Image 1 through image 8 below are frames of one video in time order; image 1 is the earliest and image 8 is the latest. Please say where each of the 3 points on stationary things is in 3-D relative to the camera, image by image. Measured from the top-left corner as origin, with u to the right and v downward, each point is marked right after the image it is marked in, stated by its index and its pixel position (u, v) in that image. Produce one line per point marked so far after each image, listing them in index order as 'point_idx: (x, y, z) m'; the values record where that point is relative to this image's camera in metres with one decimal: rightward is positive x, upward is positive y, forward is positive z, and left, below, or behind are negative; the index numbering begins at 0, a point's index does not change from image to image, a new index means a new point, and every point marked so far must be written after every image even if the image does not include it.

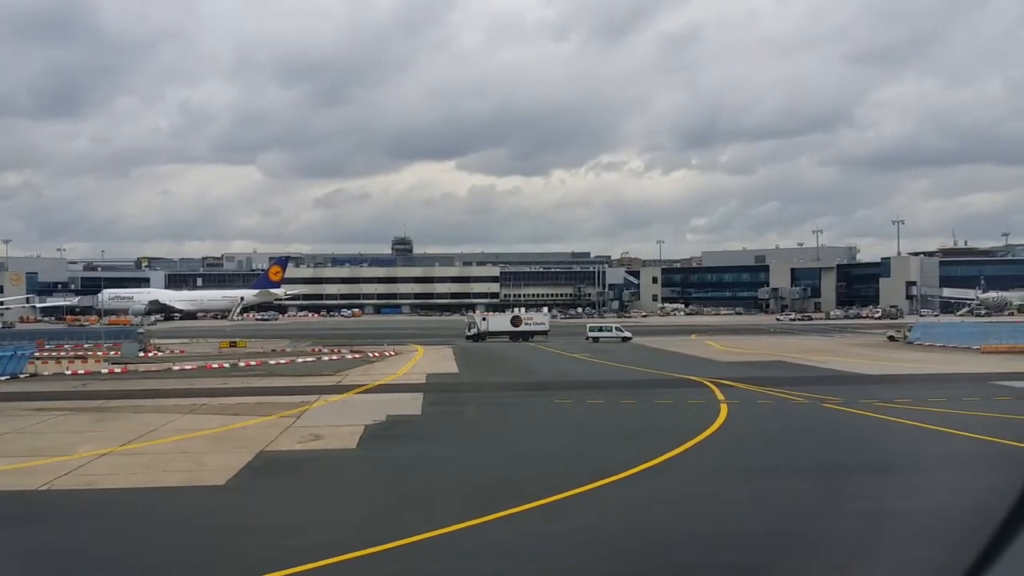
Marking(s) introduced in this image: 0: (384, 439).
0: (-3.5, -4.2, +20.2) m
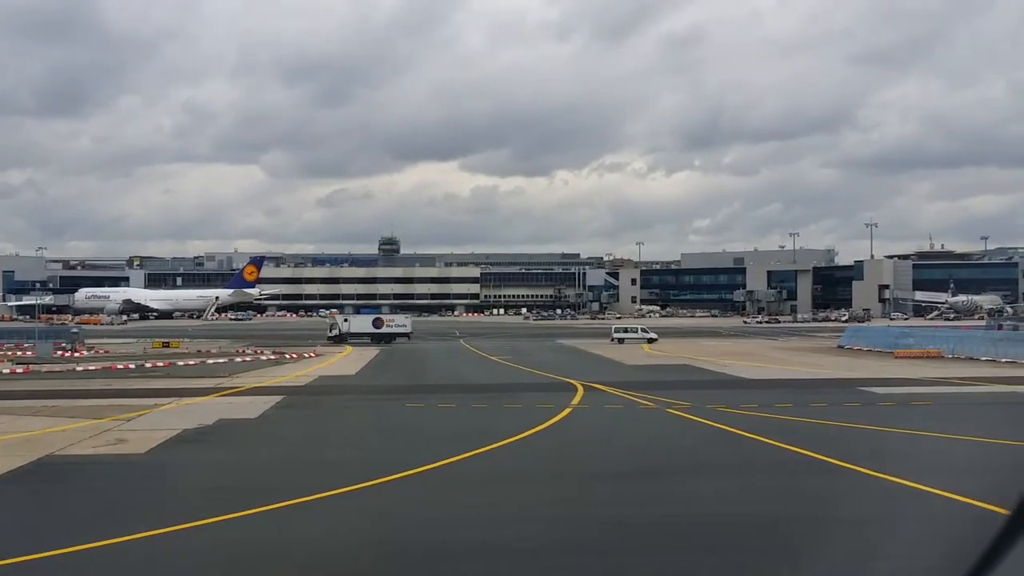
0: (-8.5, -4.2, +20.0) m
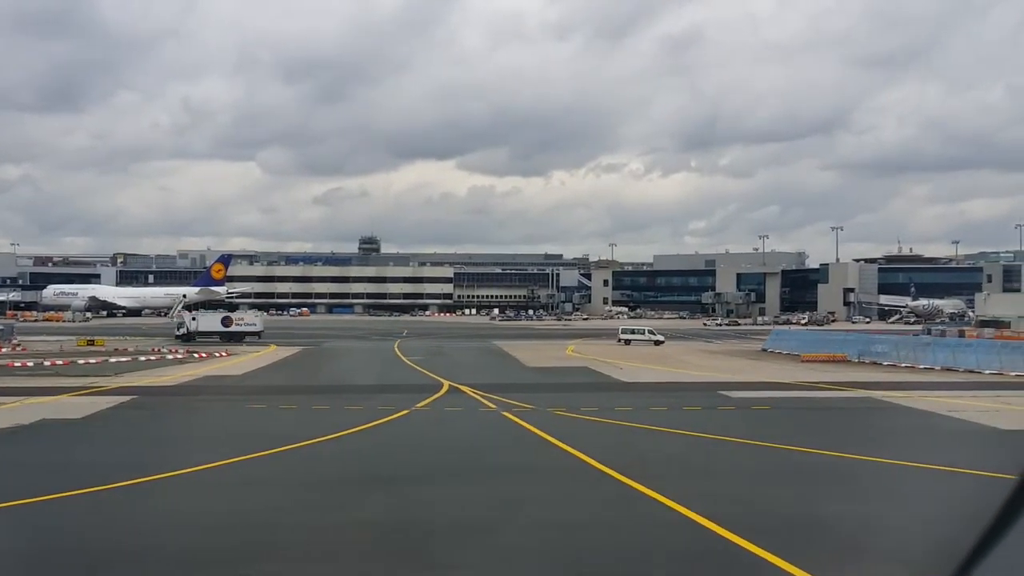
0: (-13.6, -4.2, +19.6) m
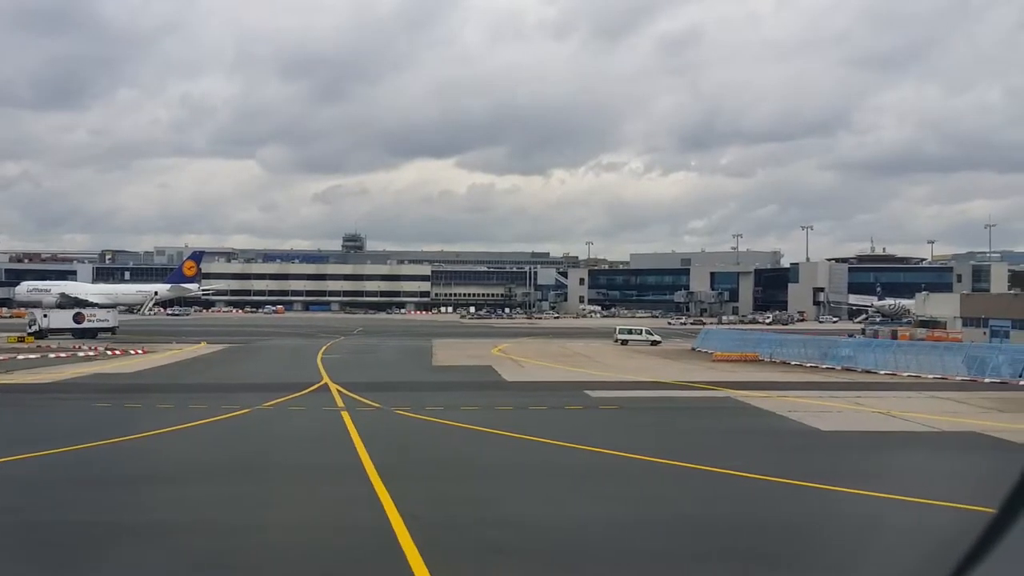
0: (-18.5, -4.0, +19.3) m
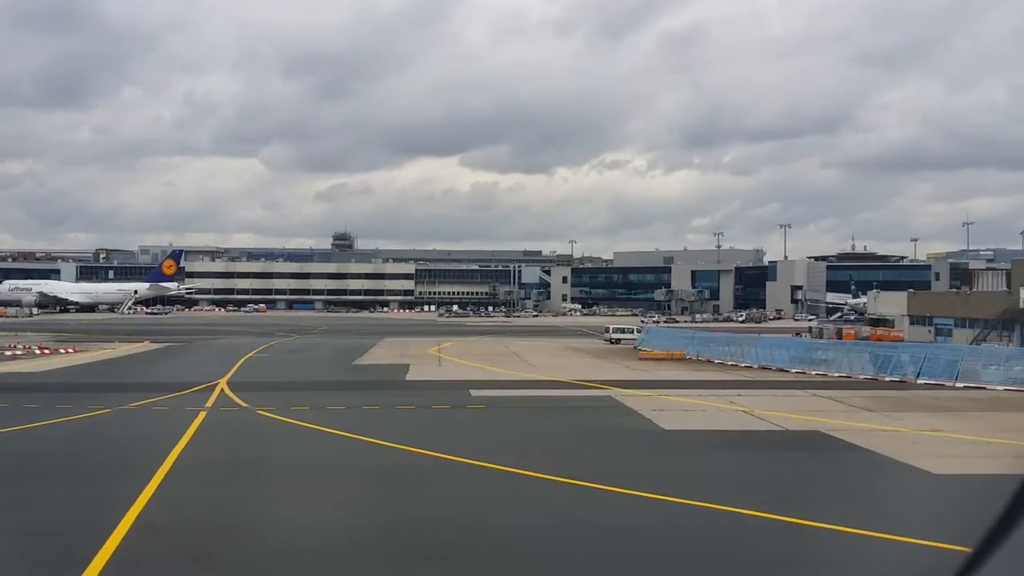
0: (-22.7, -4.0, +19.1) m
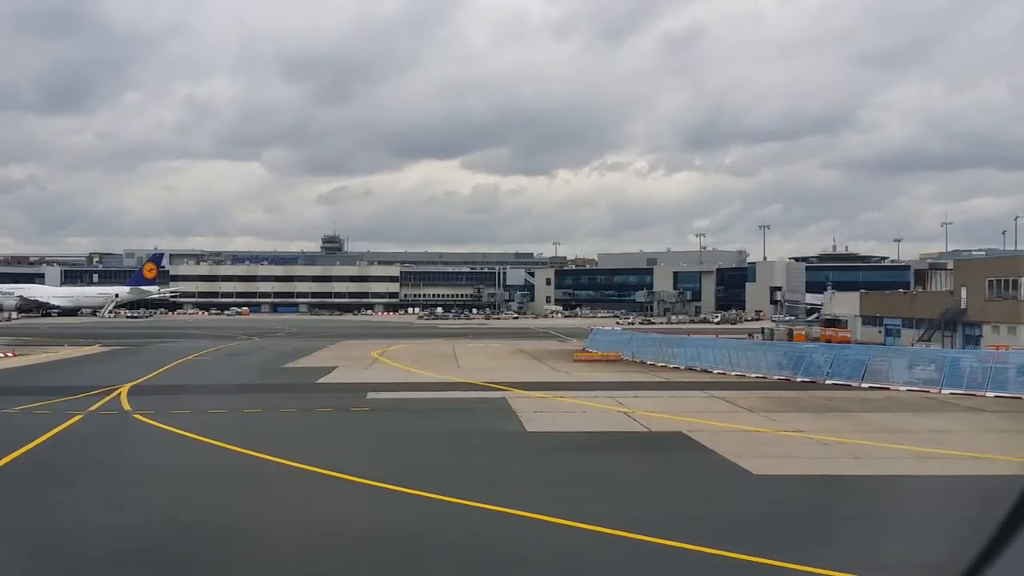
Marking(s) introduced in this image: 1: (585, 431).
0: (-26.3, -4.1, +19.0) m
1: (+2.0, -3.9, +19.8) m
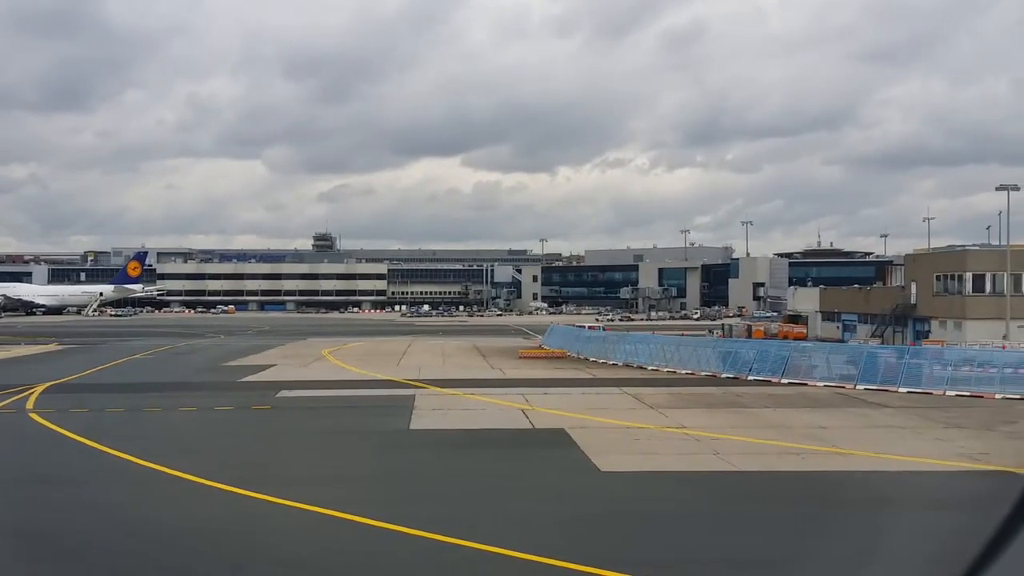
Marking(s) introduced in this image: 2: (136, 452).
0: (-29.3, -4.1, +18.9) m
1: (-1.1, -3.8, +19.7) m
2: (-8.7, -4.3, +19.3) m
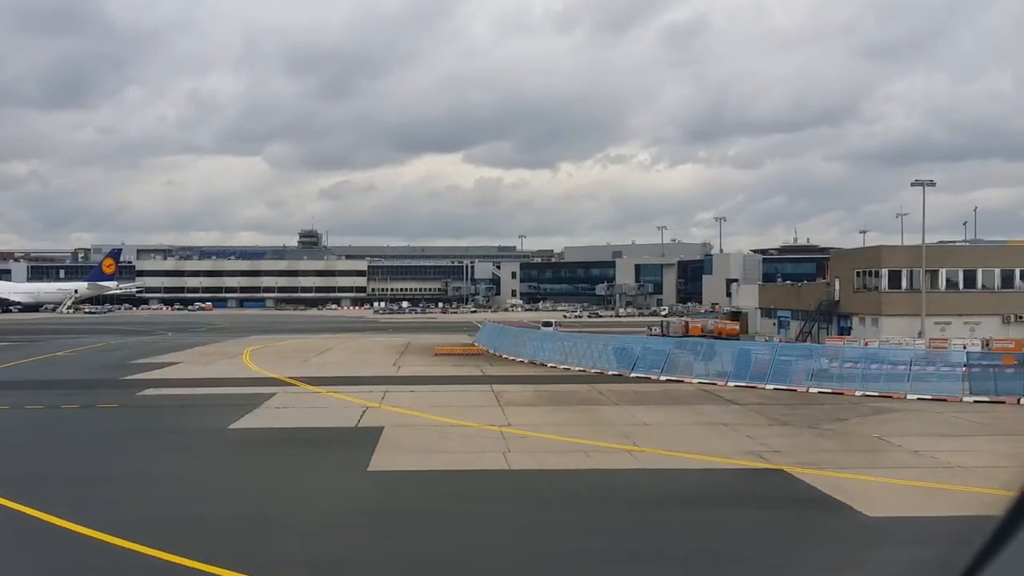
0: (-33.9, -4.1, +18.7) m
1: (-5.6, -3.7, +19.5) m
2: (-13.3, -4.3, +19.1) m
